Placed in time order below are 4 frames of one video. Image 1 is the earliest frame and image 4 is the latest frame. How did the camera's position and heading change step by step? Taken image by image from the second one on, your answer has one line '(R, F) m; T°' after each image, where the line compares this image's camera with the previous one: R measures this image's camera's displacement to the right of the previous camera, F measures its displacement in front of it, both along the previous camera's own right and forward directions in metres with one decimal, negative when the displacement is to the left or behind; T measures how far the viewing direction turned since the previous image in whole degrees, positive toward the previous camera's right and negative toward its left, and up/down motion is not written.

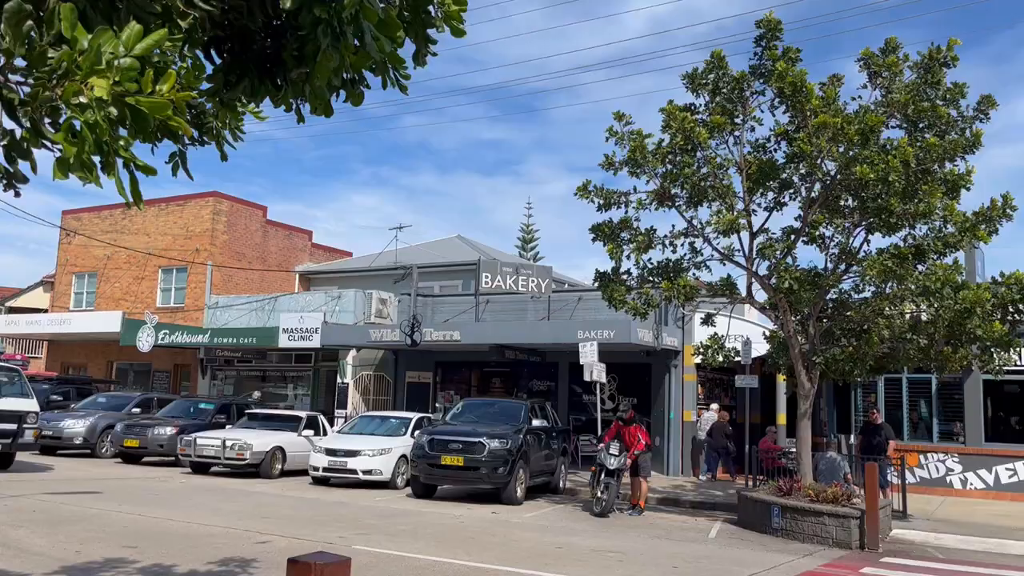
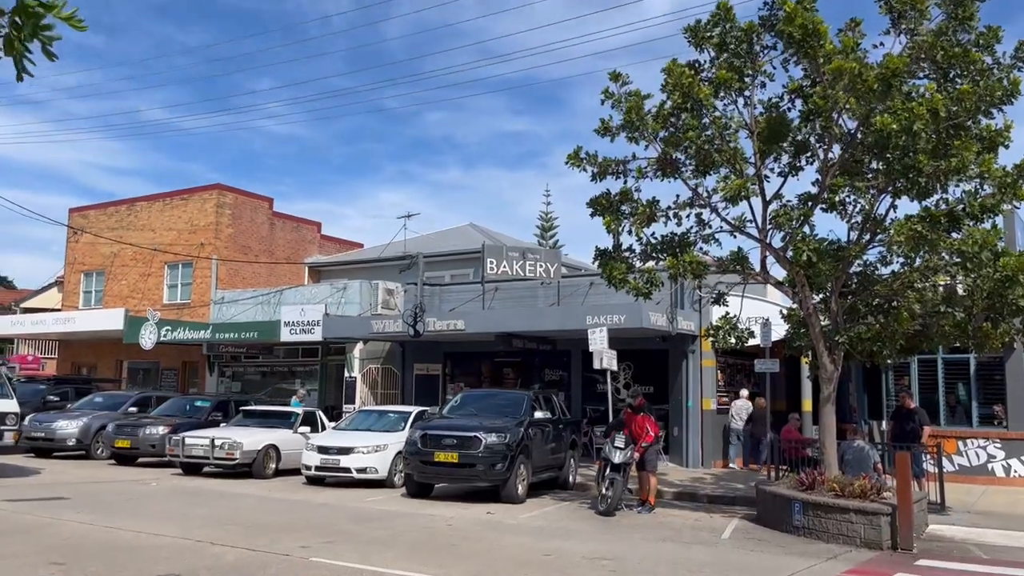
(+0.5, +1.1) m; -2°
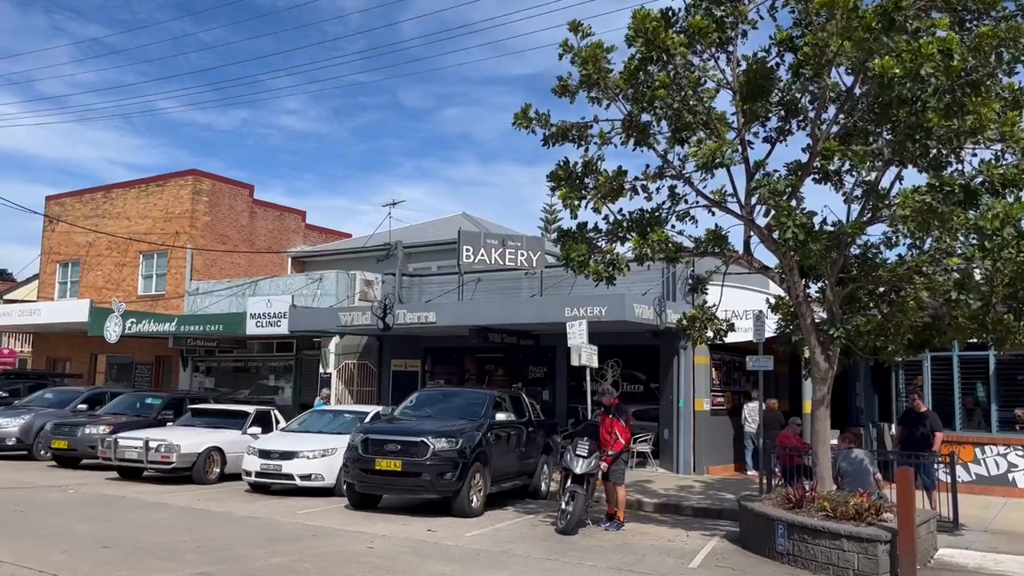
(+0.9, +1.6) m; -1°
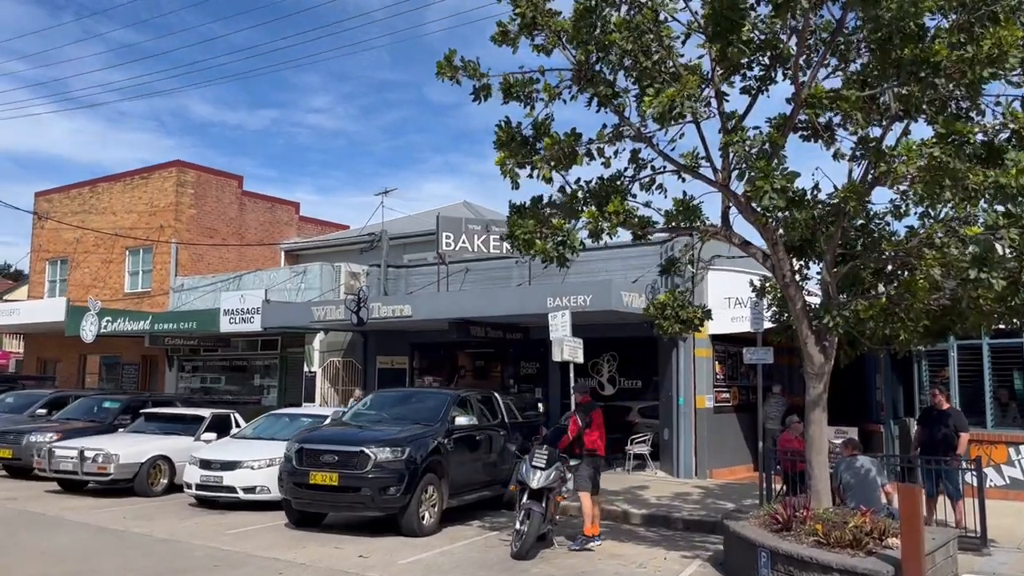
(+0.9, +1.6) m; -2°
